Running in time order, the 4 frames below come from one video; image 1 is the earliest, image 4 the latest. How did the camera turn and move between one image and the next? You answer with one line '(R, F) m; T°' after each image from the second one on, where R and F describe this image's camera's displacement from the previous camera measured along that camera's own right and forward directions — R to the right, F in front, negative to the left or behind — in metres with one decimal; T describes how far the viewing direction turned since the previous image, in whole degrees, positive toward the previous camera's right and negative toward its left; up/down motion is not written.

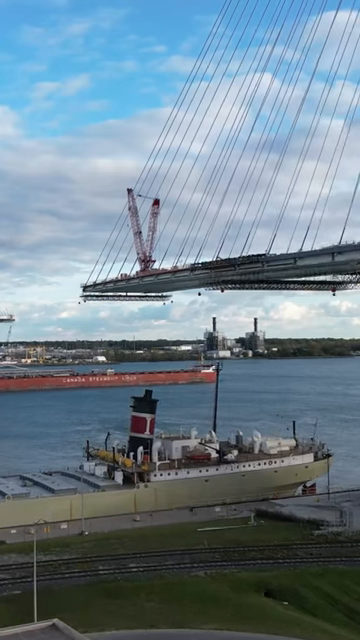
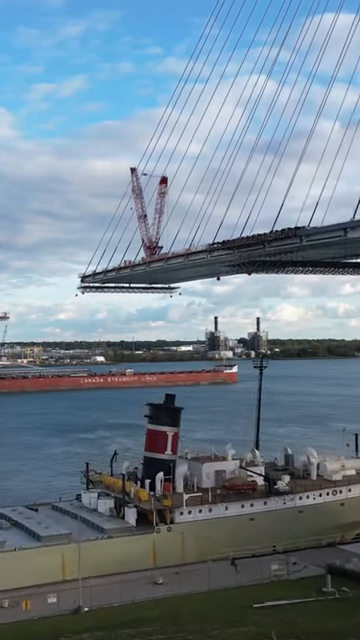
(-1.7, +8.4) m; 0°
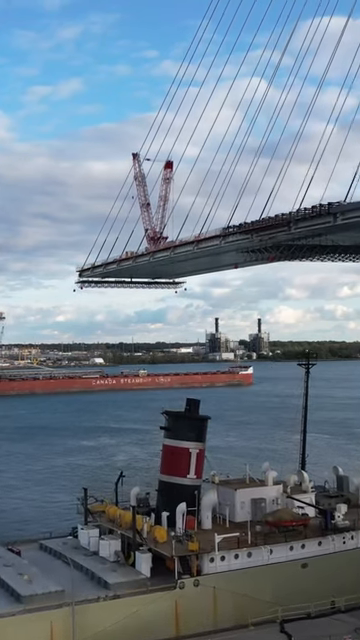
(-1.0, +5.4) m; 0°
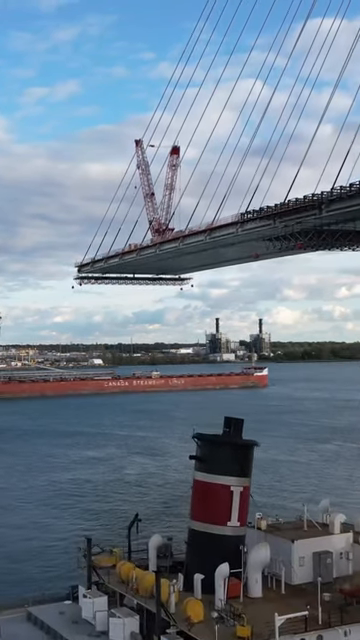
(-1.0, +4.7) m; 0°
